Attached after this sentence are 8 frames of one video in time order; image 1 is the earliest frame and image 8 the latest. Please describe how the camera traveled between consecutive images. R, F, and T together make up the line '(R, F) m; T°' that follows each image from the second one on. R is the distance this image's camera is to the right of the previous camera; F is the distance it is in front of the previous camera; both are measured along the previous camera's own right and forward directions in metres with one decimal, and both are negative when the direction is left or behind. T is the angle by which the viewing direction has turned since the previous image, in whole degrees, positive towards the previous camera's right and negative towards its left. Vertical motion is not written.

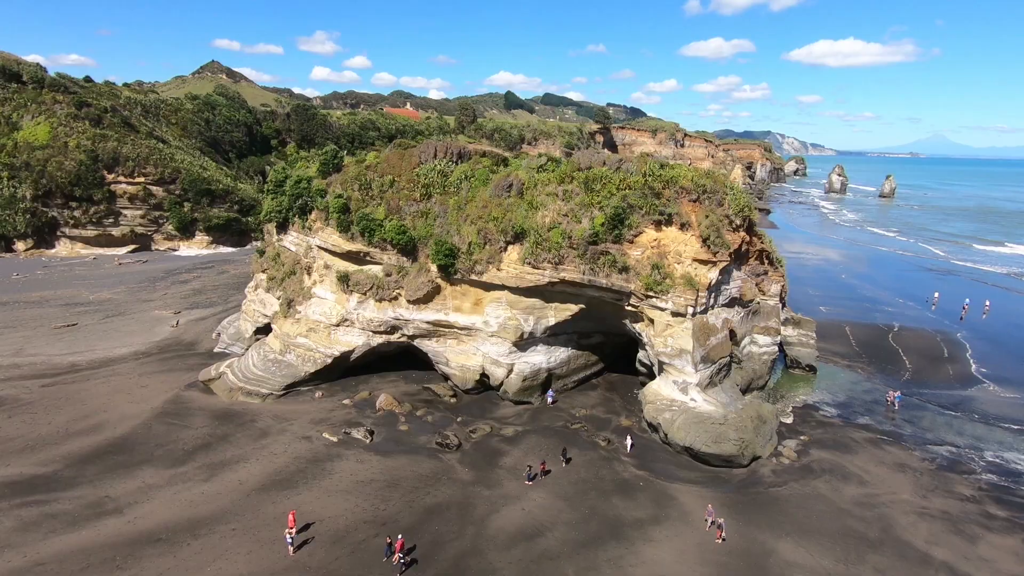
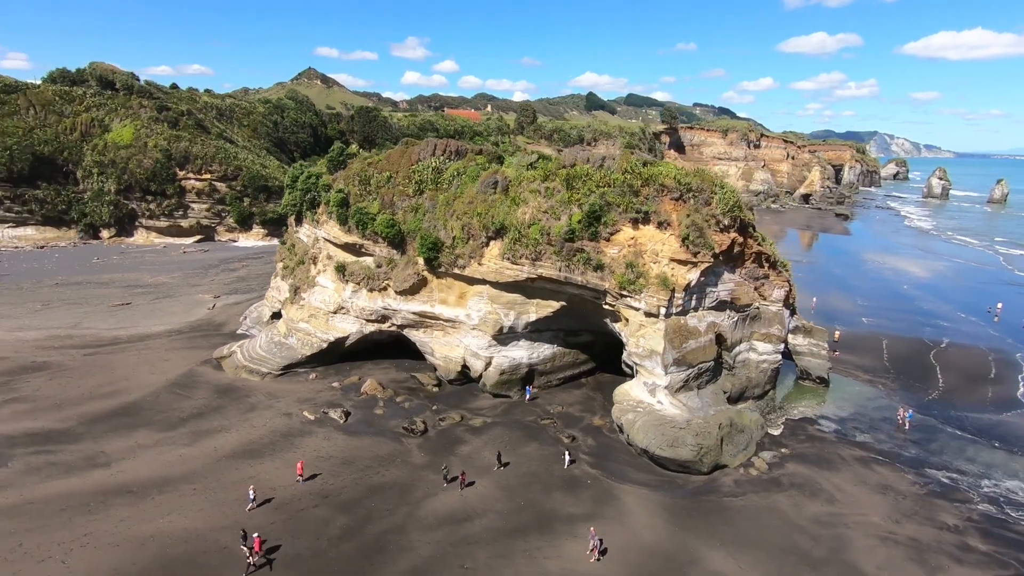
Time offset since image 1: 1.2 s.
(+3.9, -0.1) m; -8°
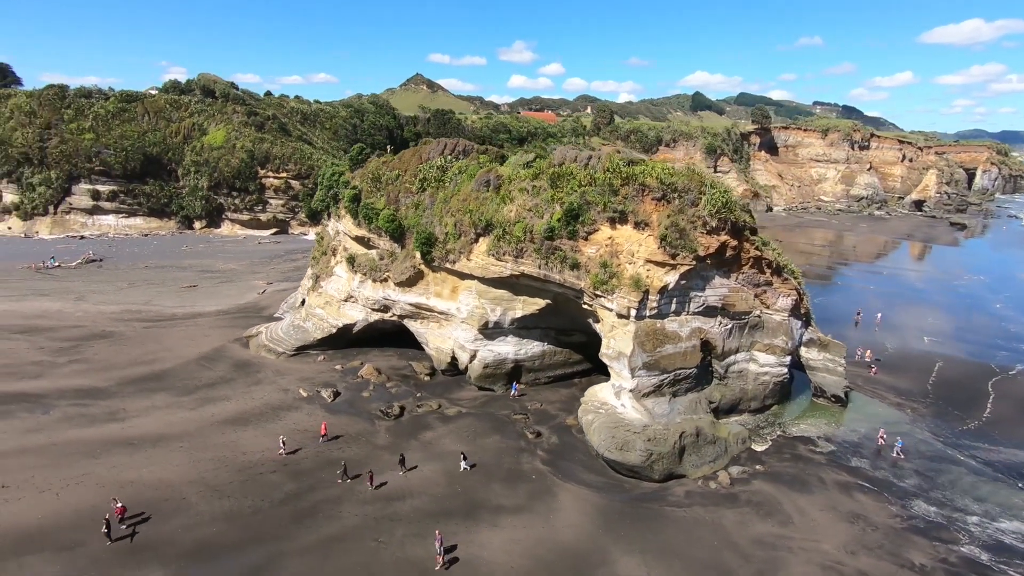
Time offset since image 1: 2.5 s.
(+4.5, 0.0) m; -10°
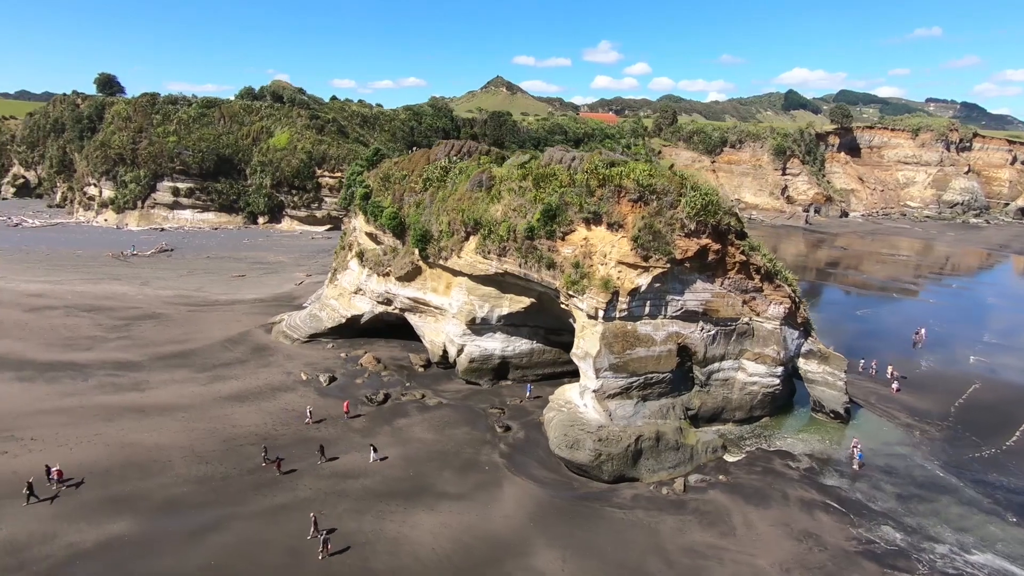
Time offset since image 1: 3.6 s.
(+3.8, -0.3) m; -8°
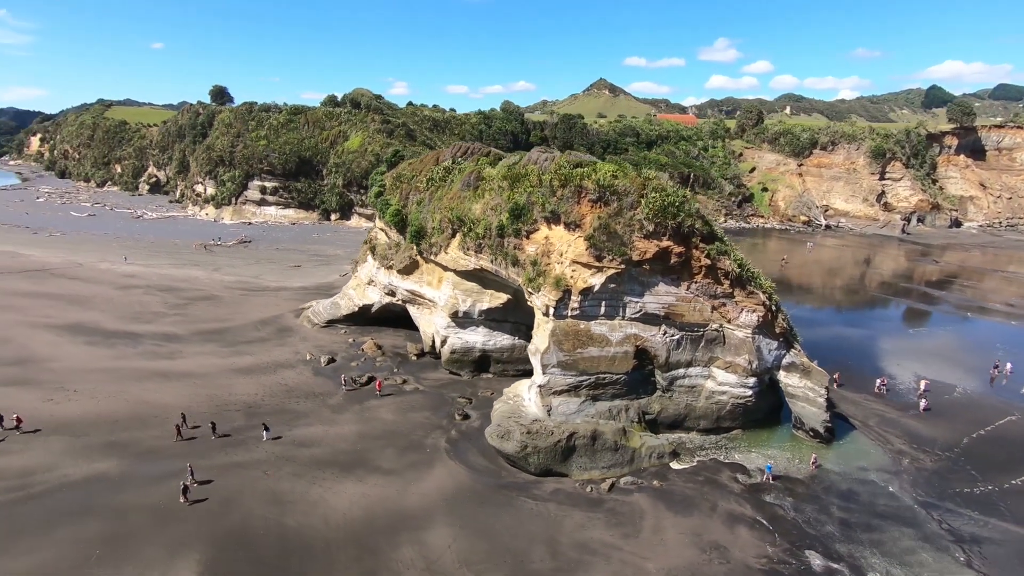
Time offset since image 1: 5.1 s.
(+5.2, -0.3) m; -10°
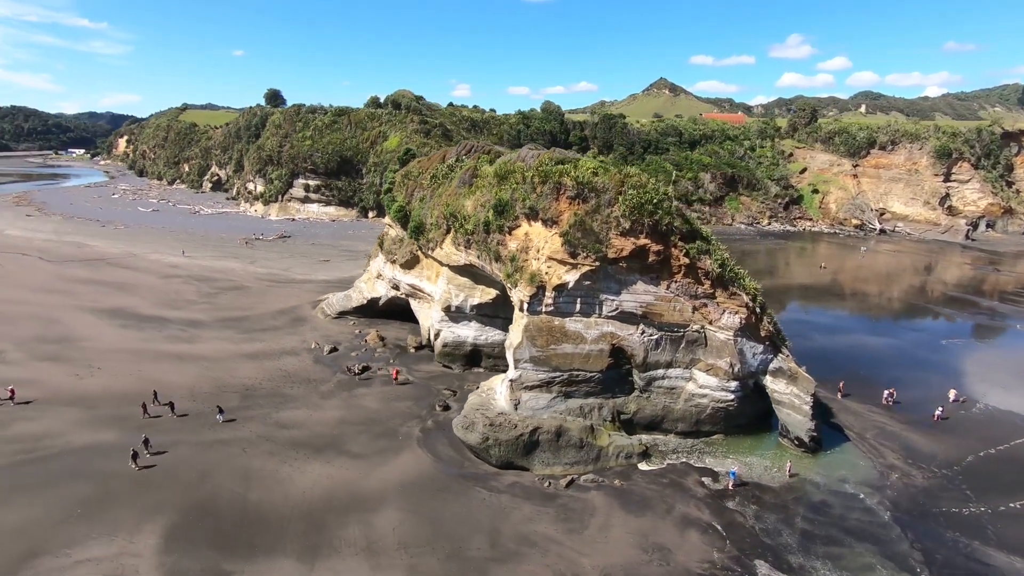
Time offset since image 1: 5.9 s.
(+2.9, -0.1) m; -6°
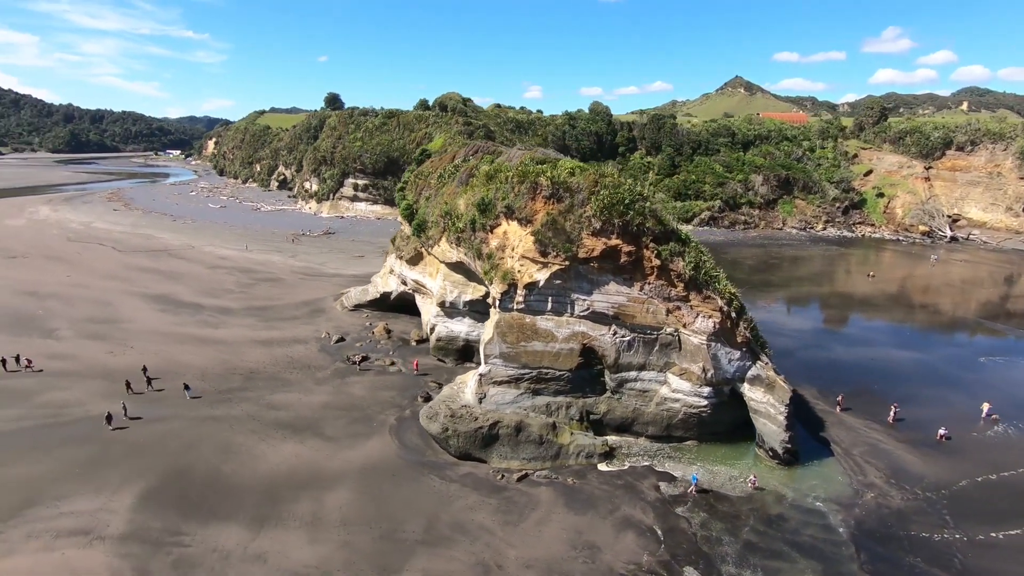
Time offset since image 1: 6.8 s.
(+3.4, -0.2) m; -7°
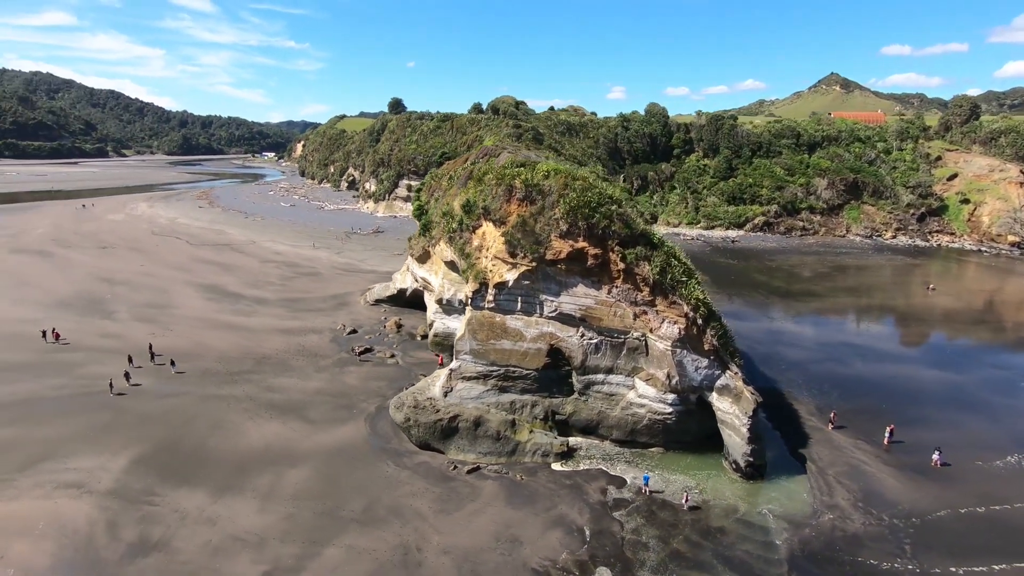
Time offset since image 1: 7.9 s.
(+3.9, -0.3) m; -8°
